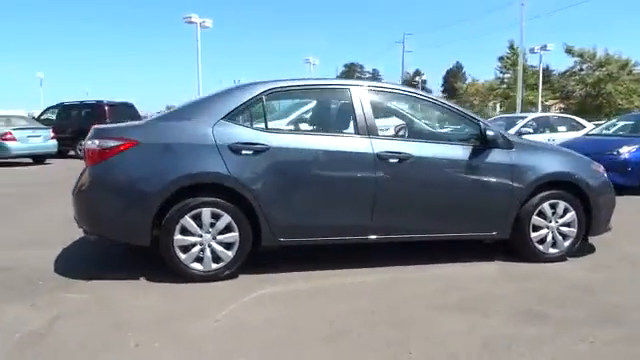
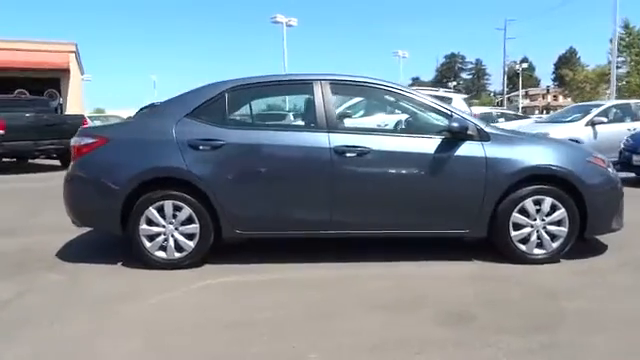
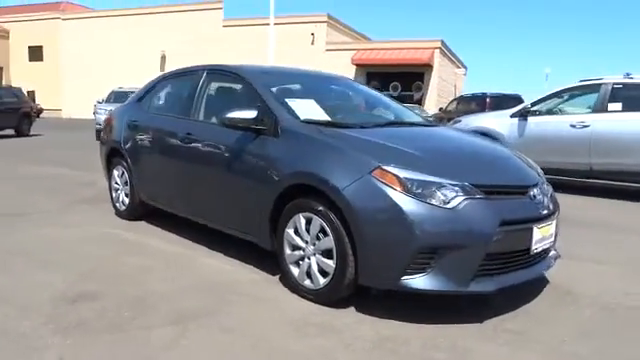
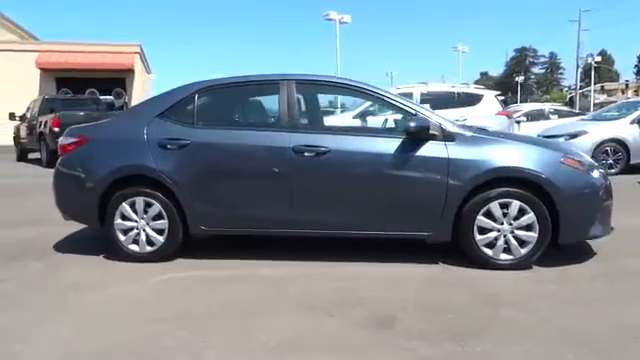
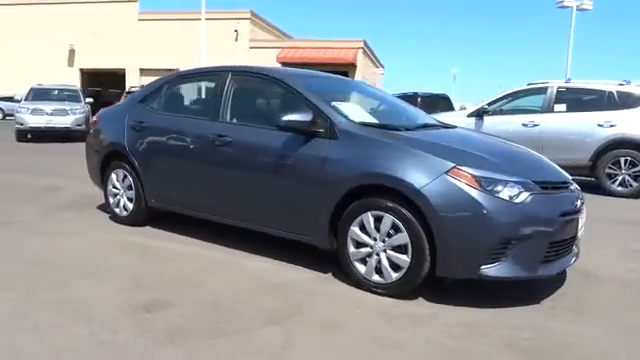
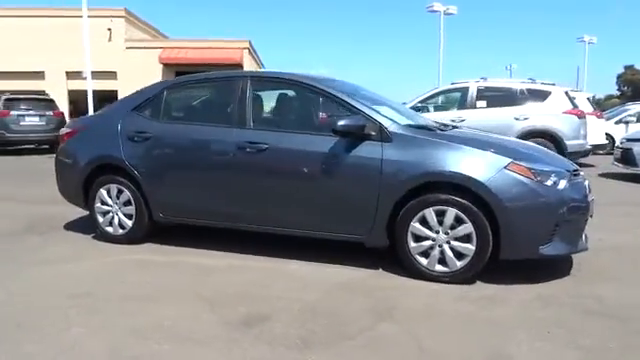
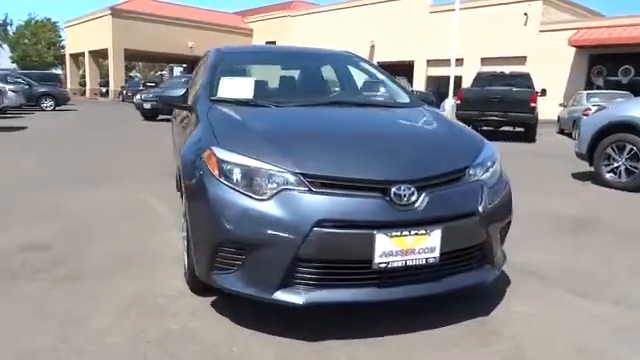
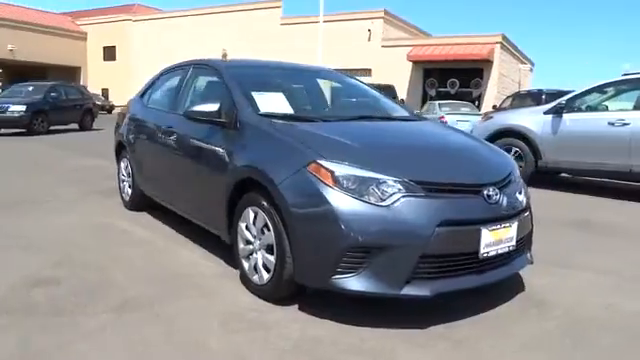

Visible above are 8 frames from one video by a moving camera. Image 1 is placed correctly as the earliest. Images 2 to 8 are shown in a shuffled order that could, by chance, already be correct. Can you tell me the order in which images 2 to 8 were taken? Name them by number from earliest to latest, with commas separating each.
2, 4, 6, 5, 3, 8, 7
